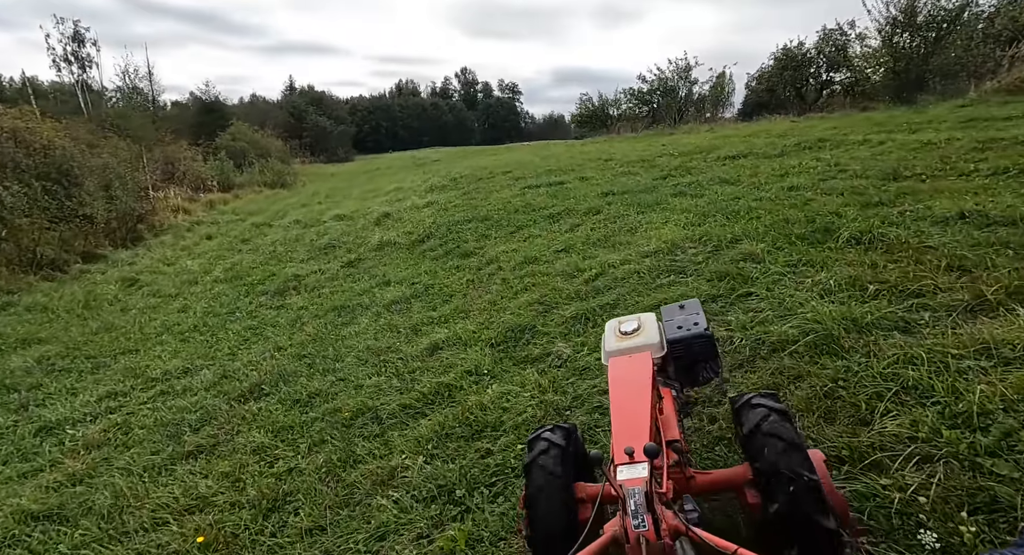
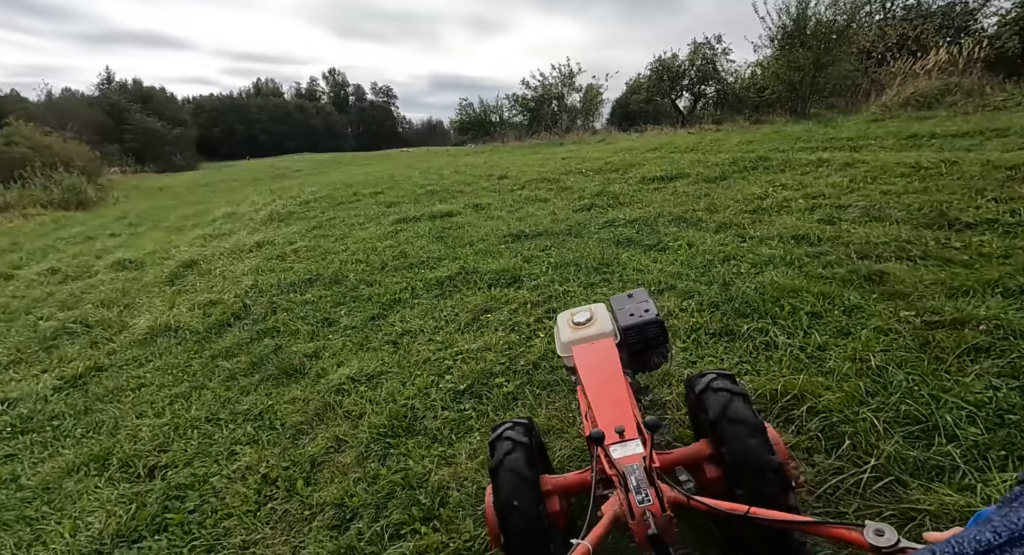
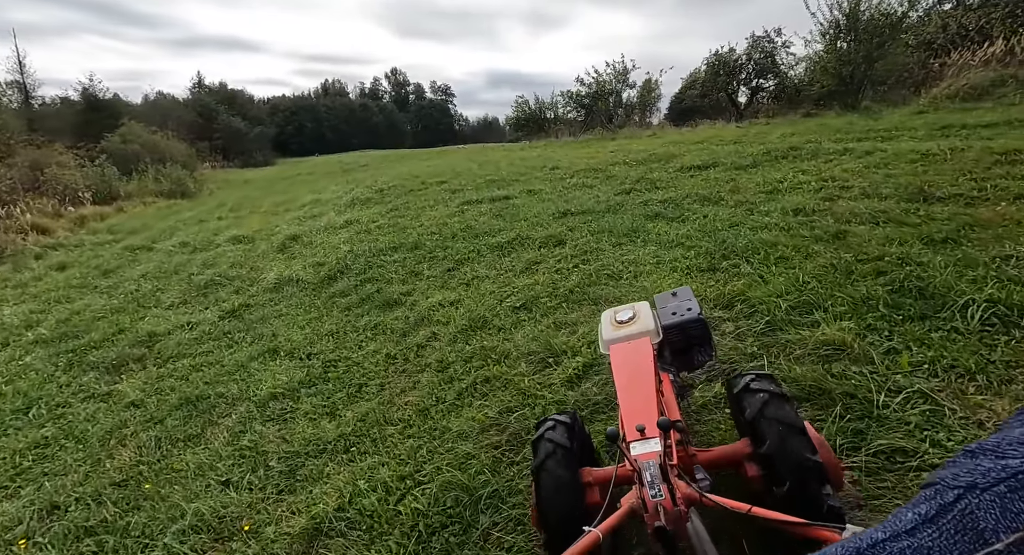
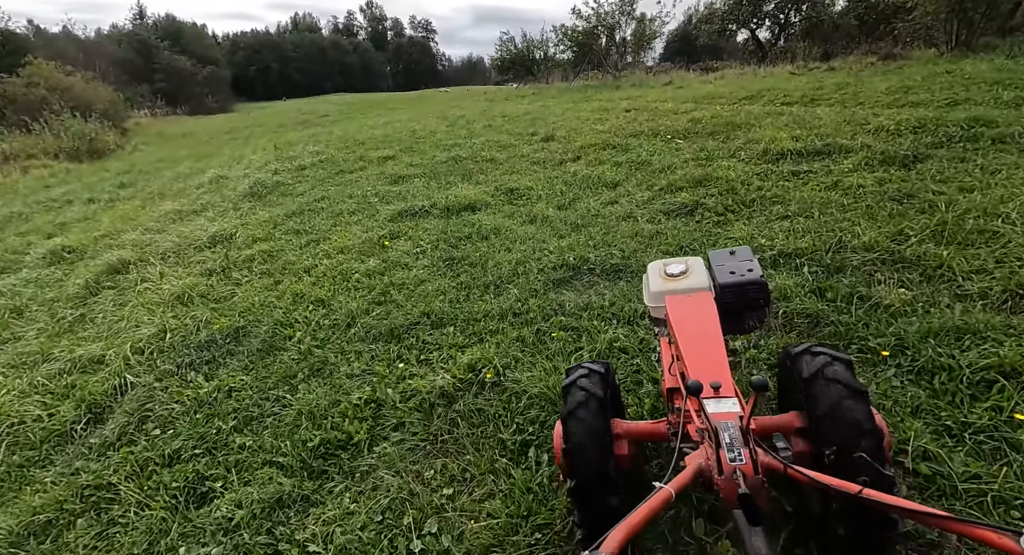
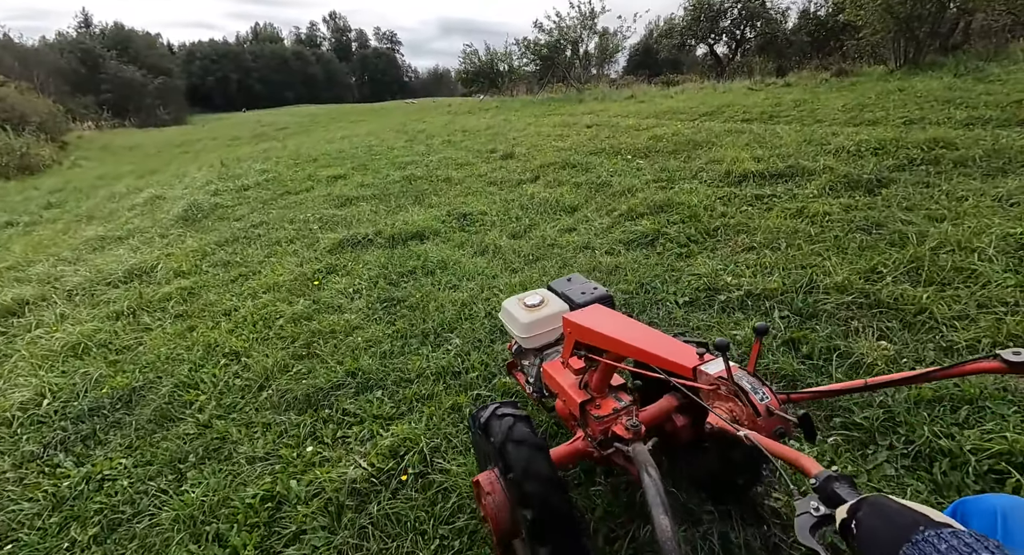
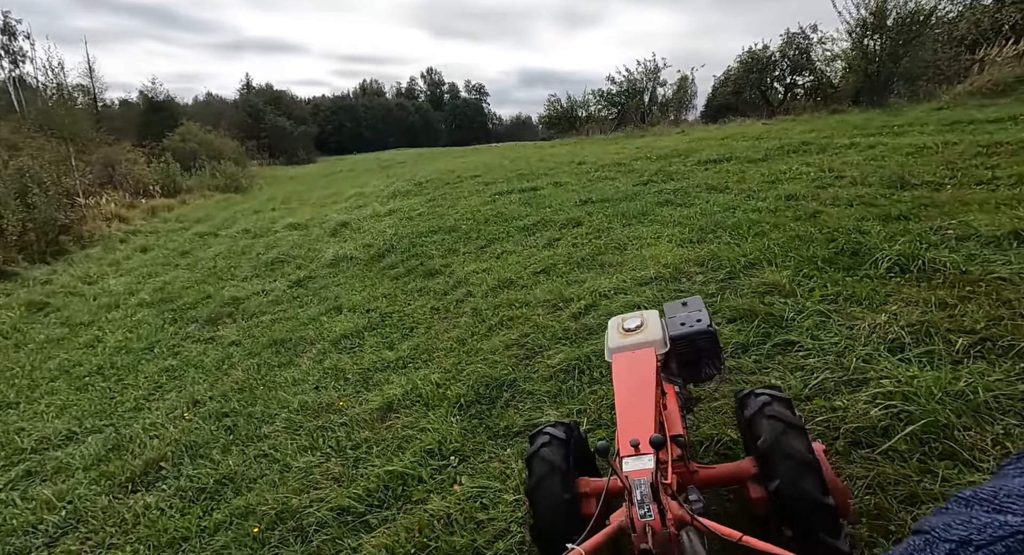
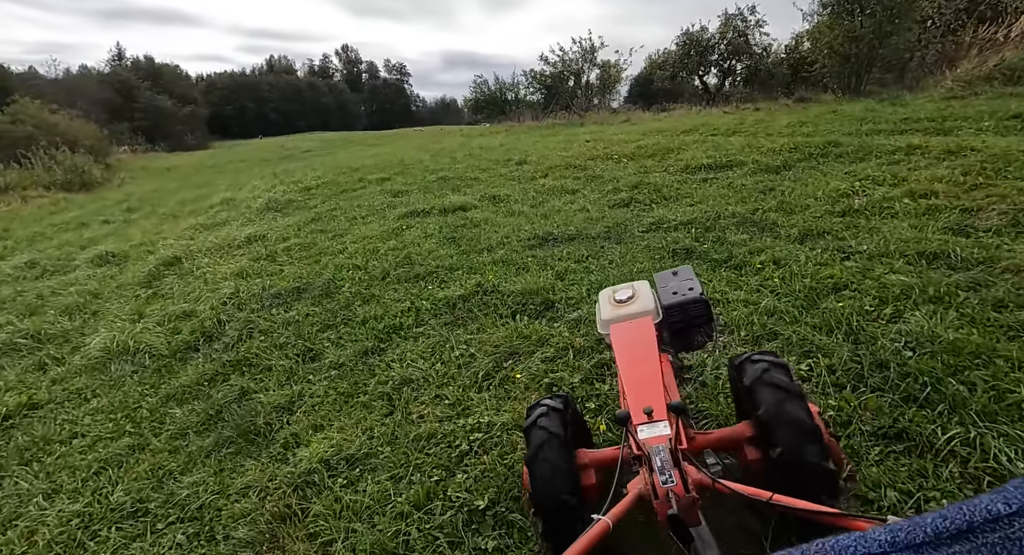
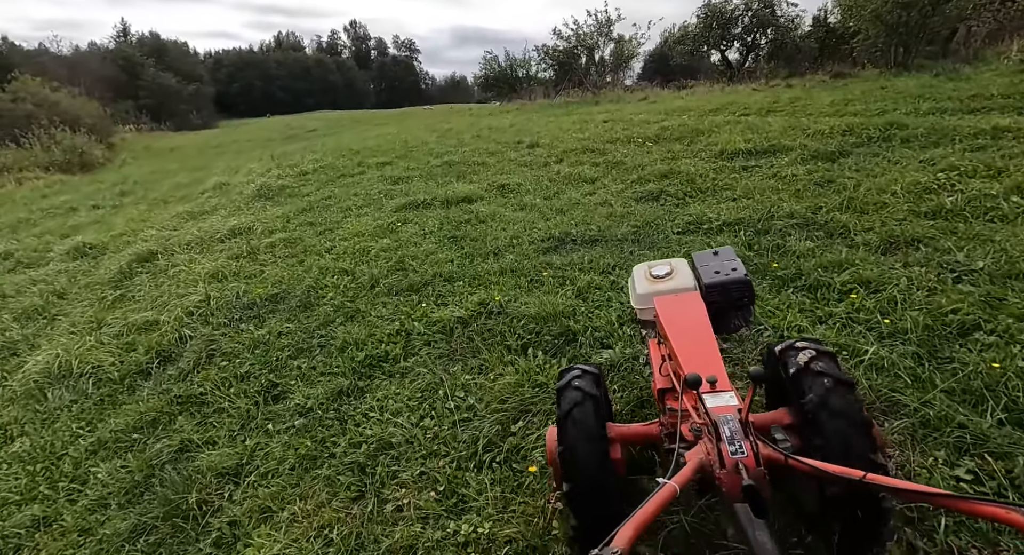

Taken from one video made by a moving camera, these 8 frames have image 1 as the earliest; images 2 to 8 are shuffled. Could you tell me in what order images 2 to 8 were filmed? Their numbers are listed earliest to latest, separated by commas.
6, 3, 2, 7, 8, 4, 5
